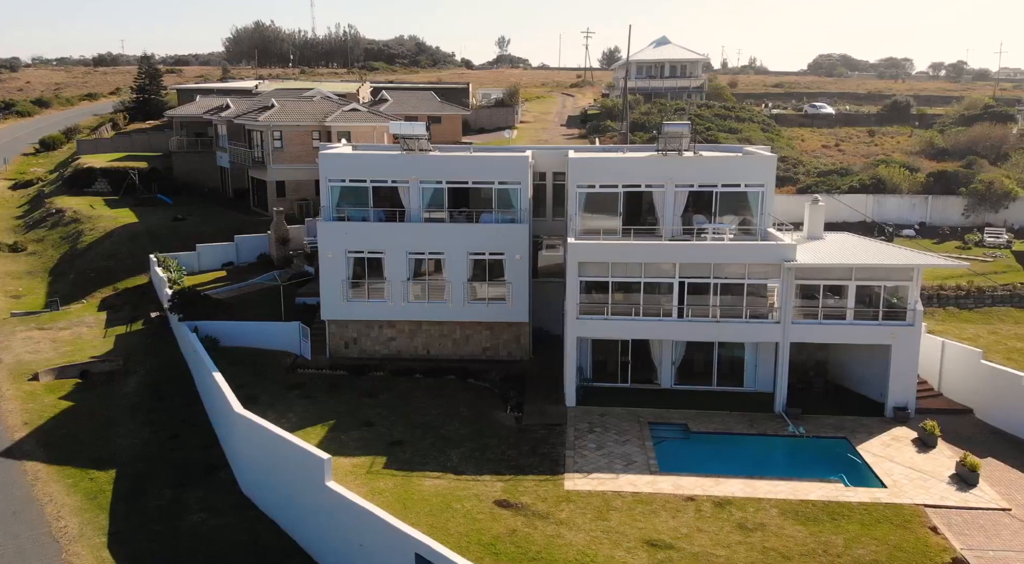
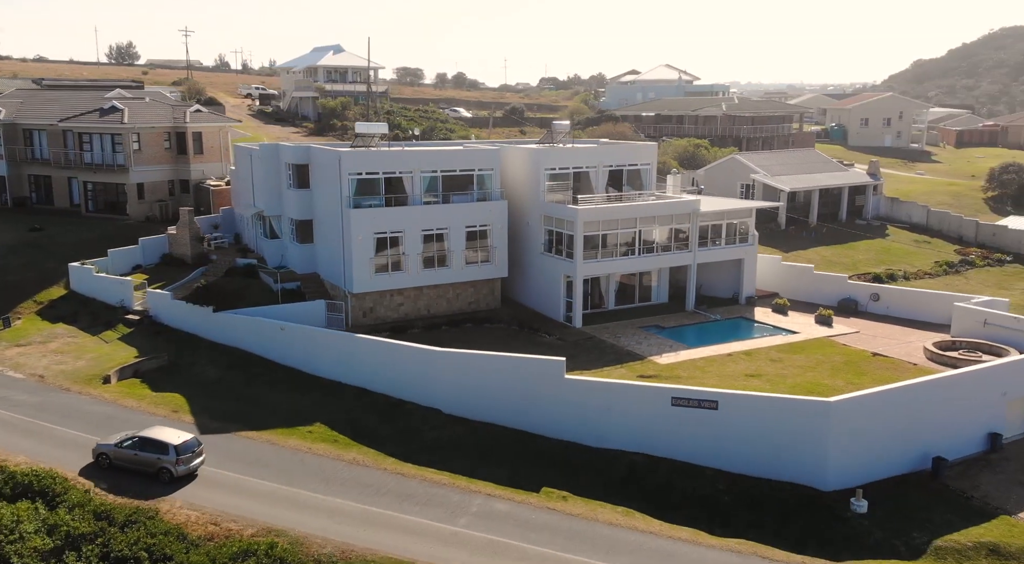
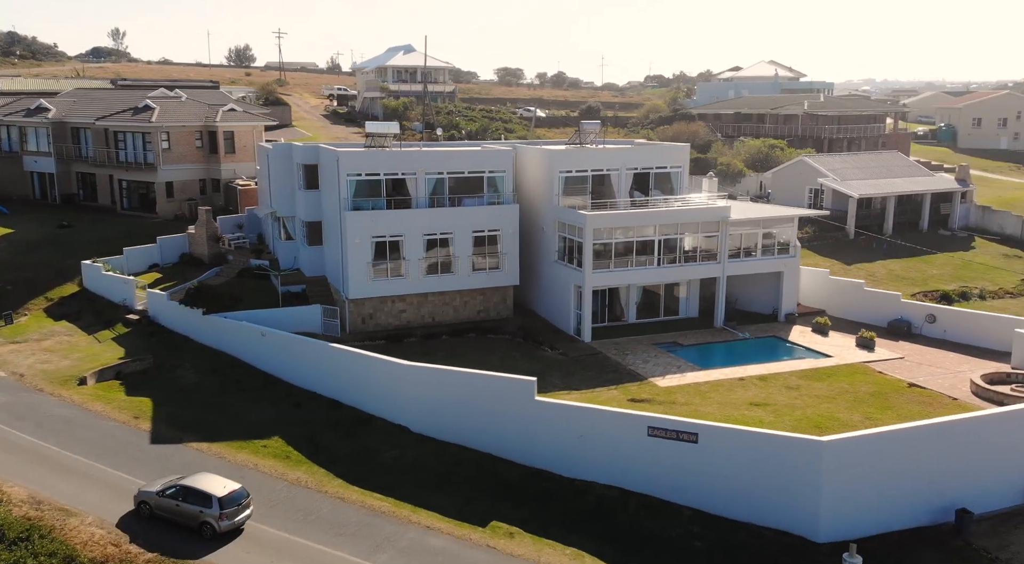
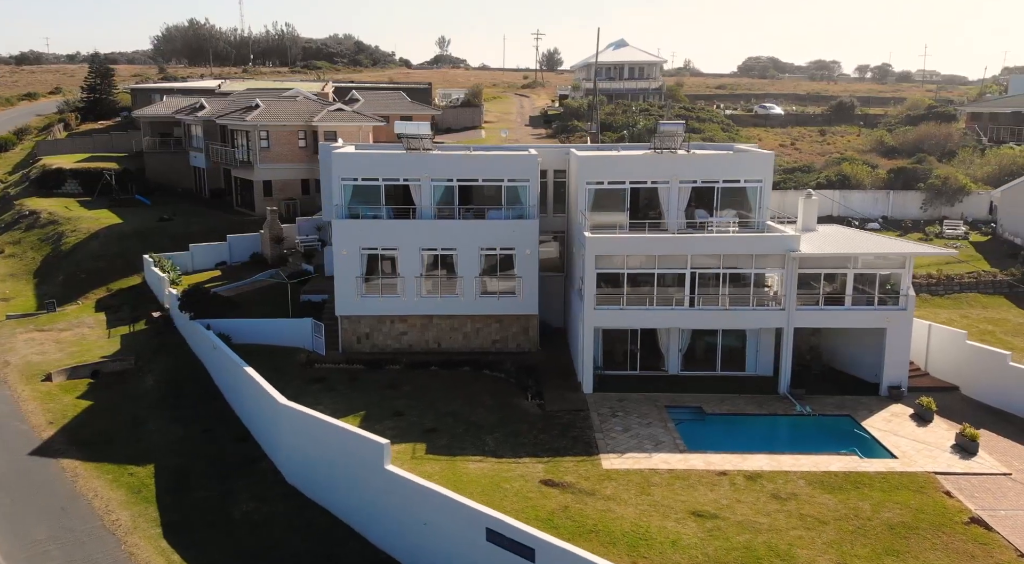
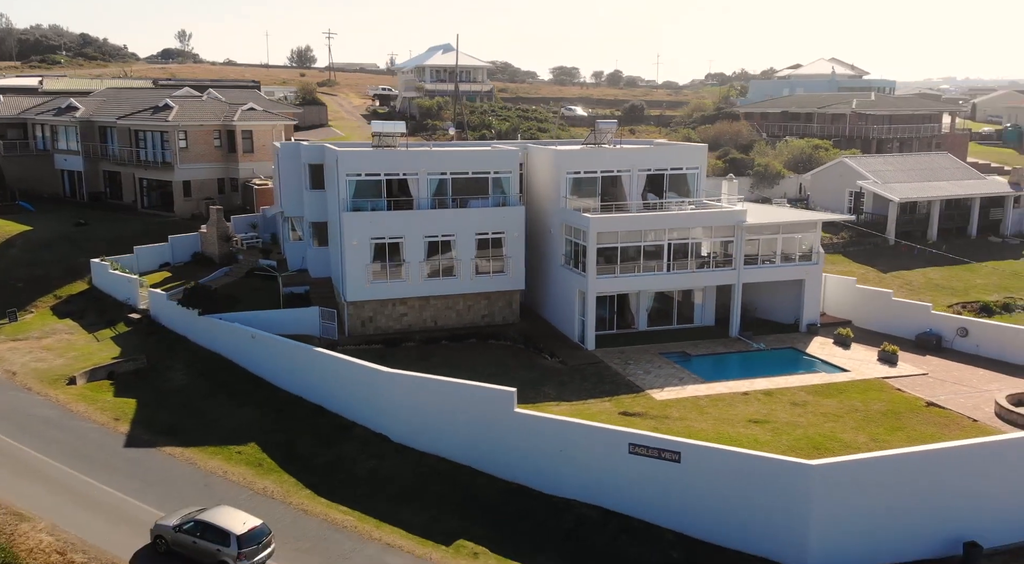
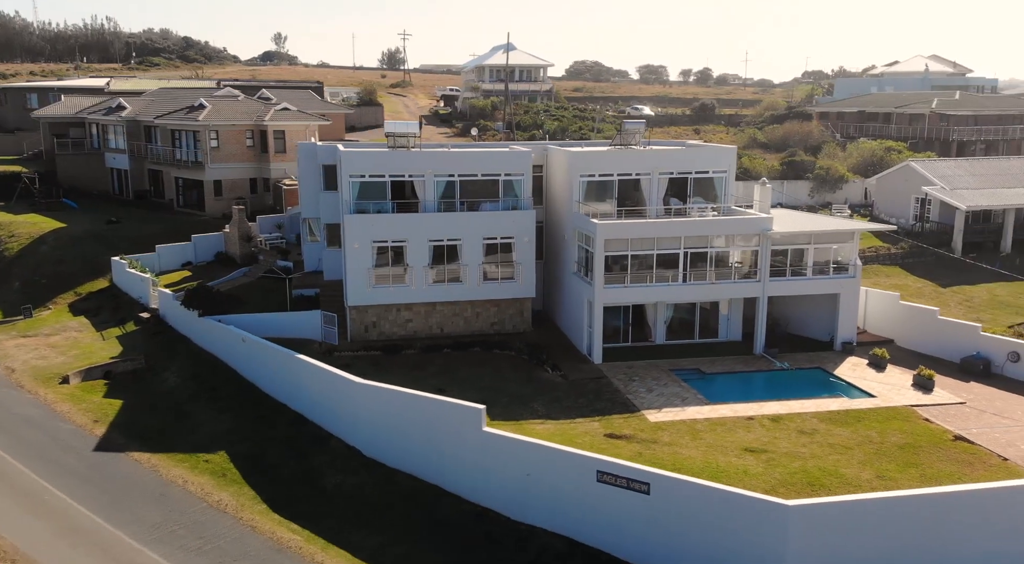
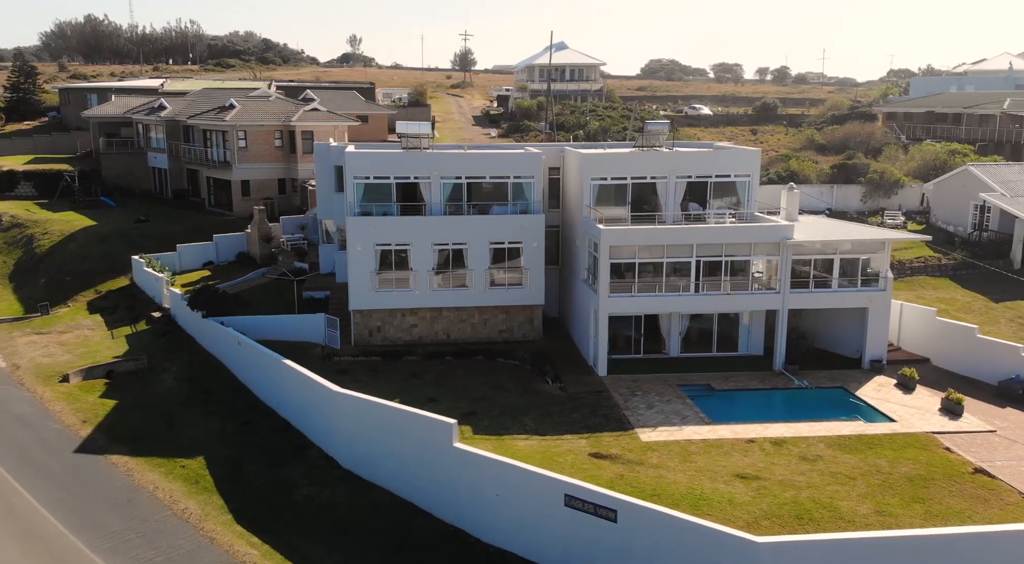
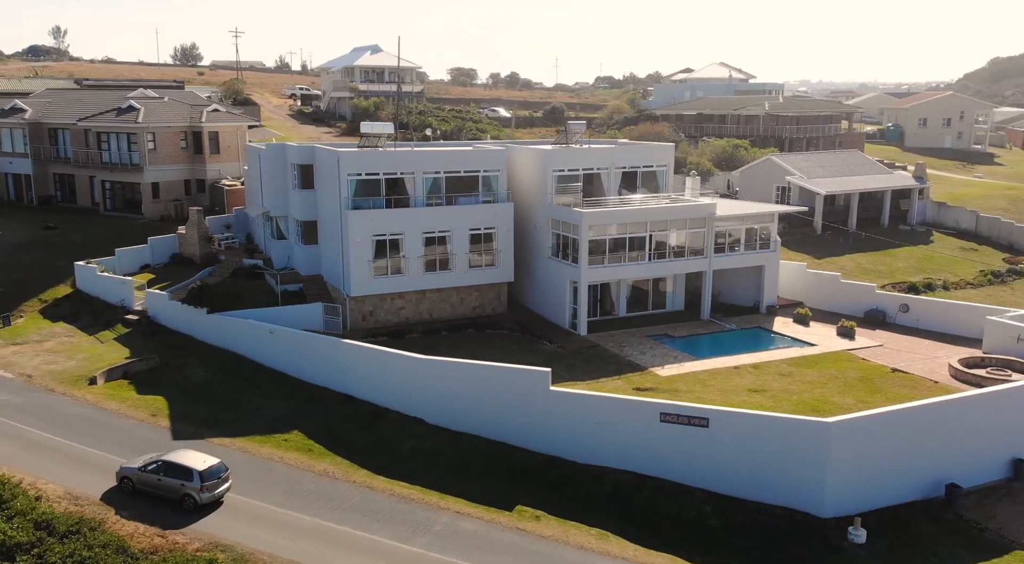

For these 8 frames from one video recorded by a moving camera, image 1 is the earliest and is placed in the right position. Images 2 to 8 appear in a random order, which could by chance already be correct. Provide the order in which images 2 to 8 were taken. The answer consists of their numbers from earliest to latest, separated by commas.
4, 7, 6, 5, 3, 8, 2
